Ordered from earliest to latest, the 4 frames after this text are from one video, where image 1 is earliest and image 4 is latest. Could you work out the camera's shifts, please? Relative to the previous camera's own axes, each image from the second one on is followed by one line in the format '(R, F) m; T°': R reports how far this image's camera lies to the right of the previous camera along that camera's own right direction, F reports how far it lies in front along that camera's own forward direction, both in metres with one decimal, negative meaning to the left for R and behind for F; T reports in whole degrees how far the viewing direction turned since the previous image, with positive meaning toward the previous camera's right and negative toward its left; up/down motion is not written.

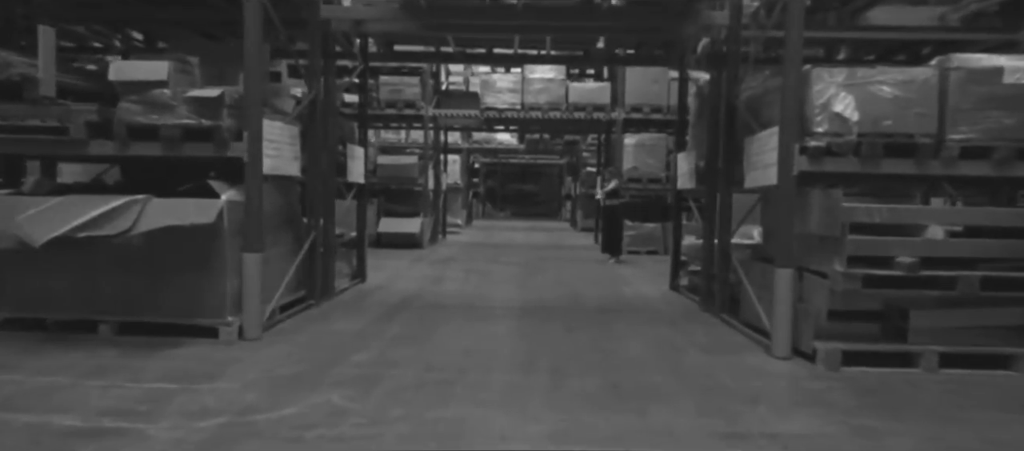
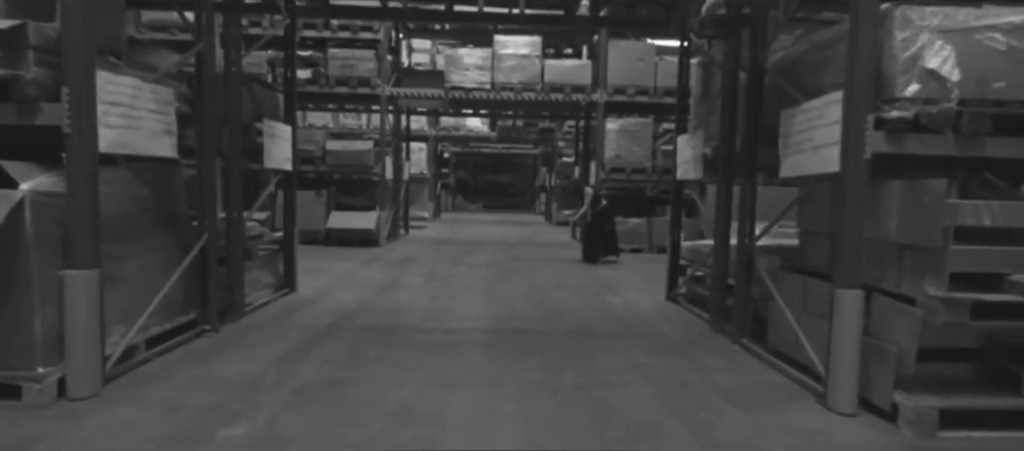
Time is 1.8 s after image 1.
(+0.1, +1.5) m; +2°
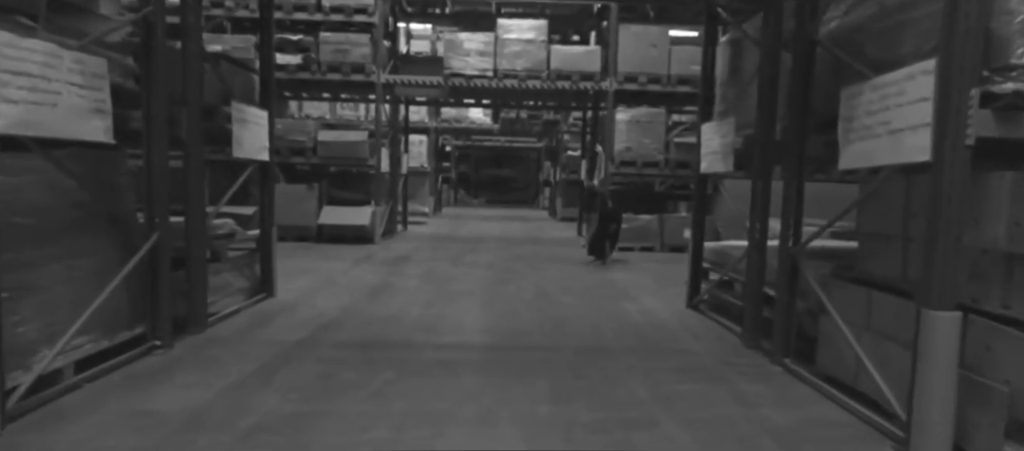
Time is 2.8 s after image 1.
(0.0, +0.7) m; 0°
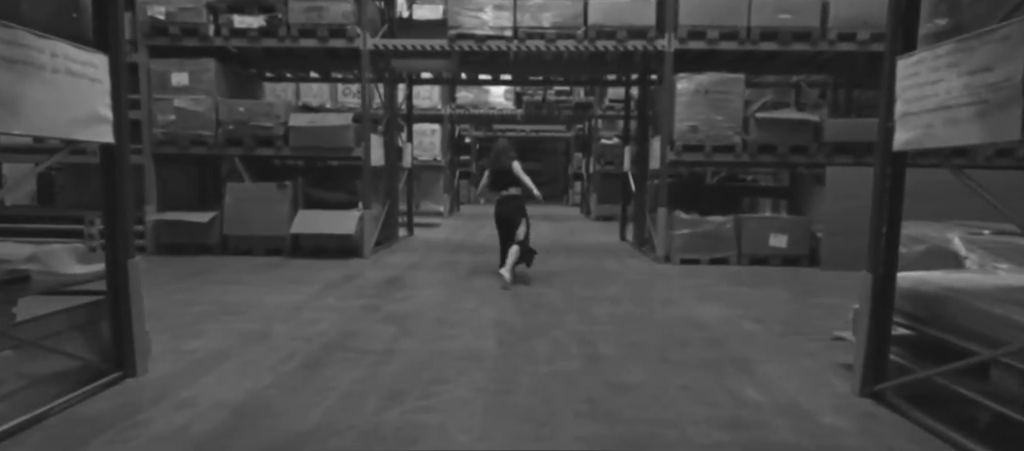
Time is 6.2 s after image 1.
(0.0, +2.6) m; -2°
